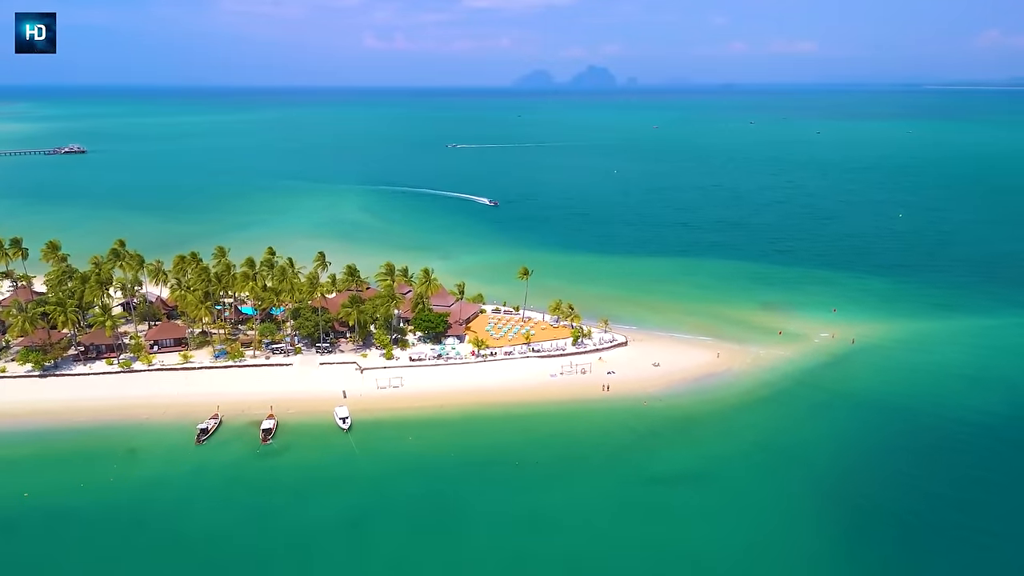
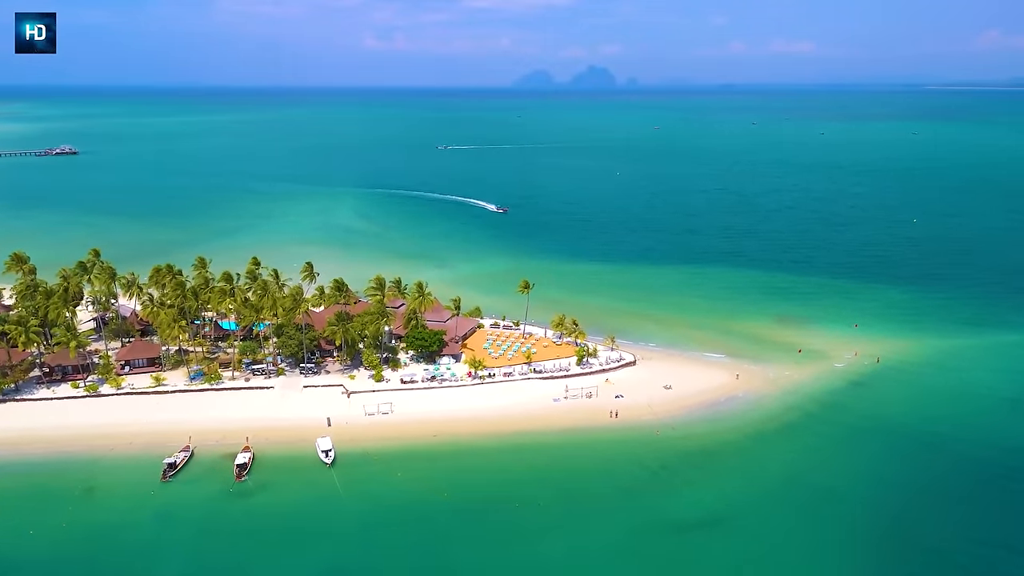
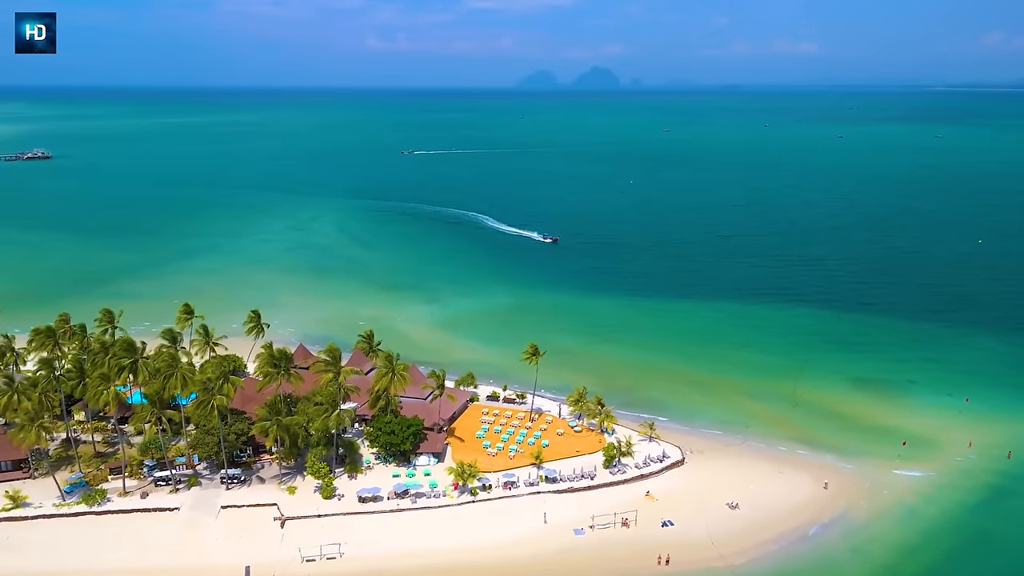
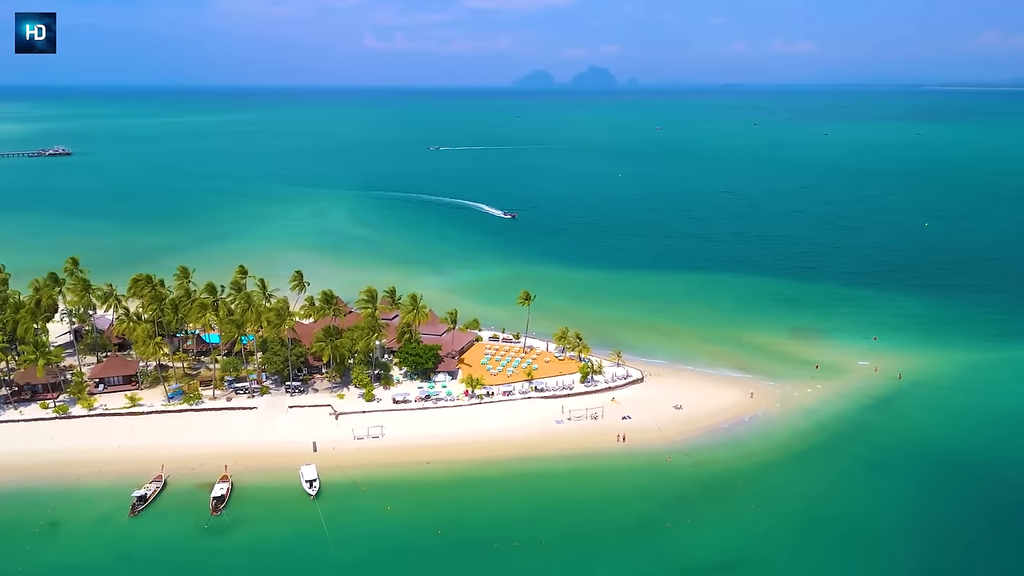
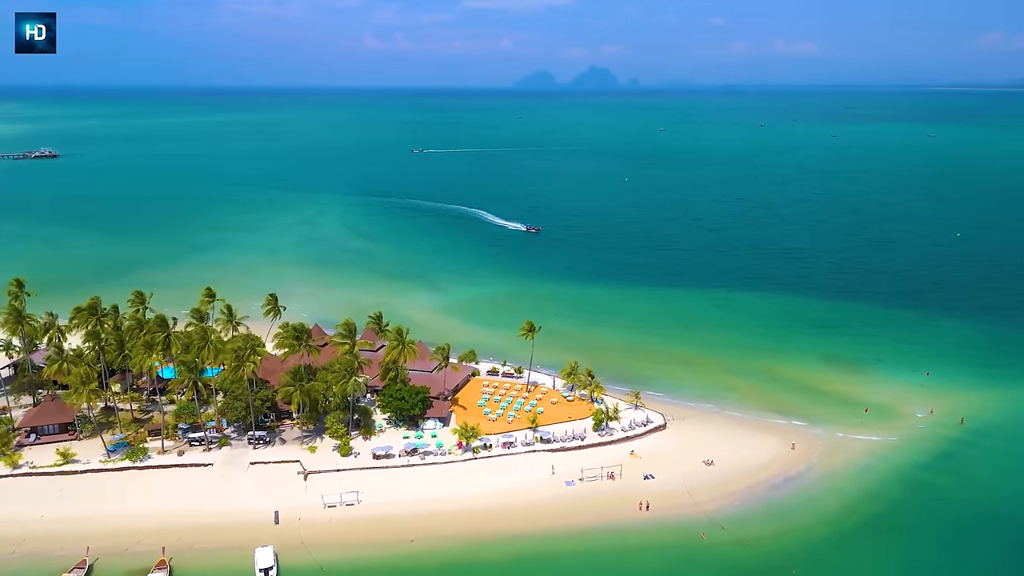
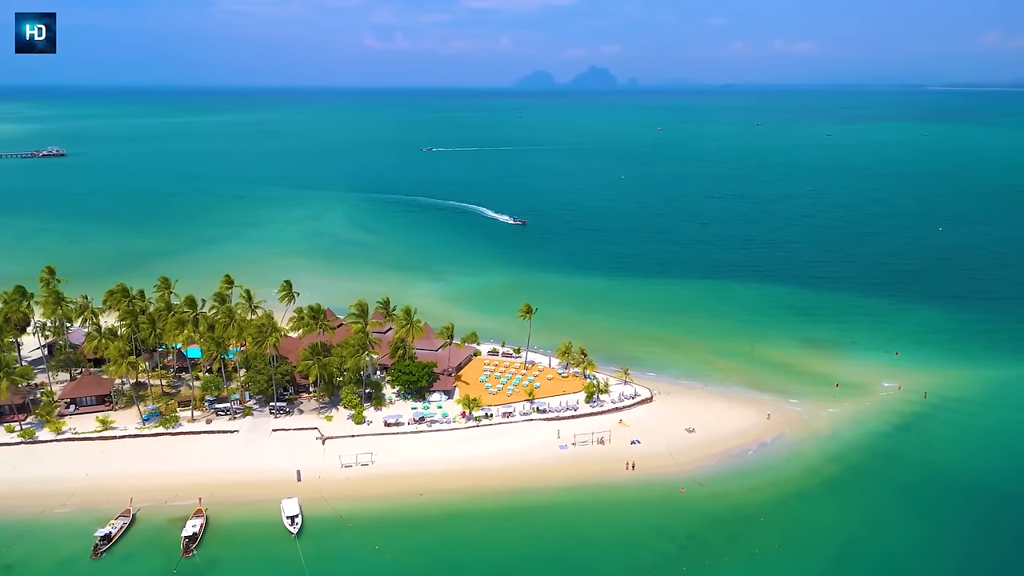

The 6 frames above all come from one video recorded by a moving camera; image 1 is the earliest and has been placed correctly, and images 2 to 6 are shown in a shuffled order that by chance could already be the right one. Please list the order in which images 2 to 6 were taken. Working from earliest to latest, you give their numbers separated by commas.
2, 4, 6, 5, 3
